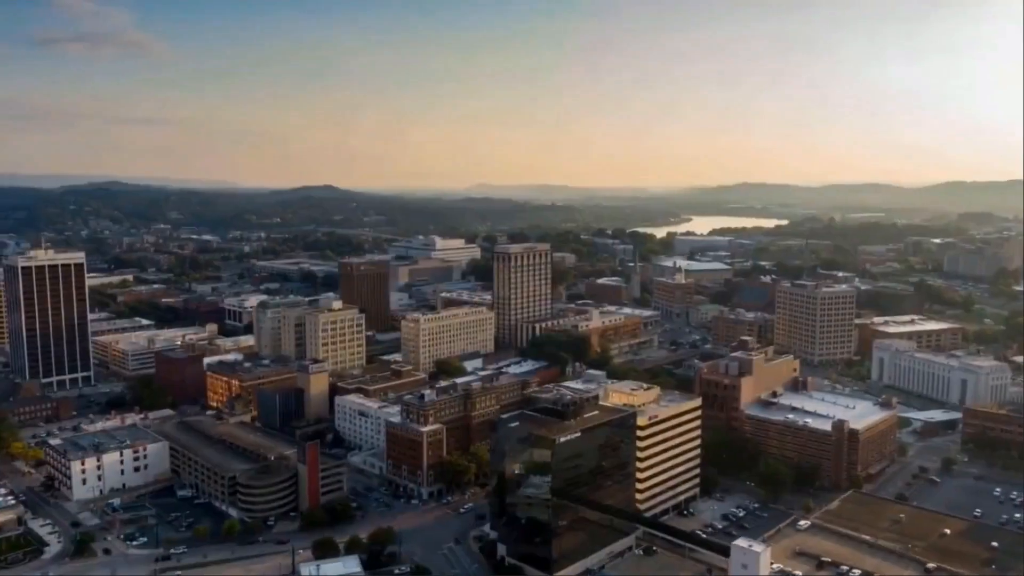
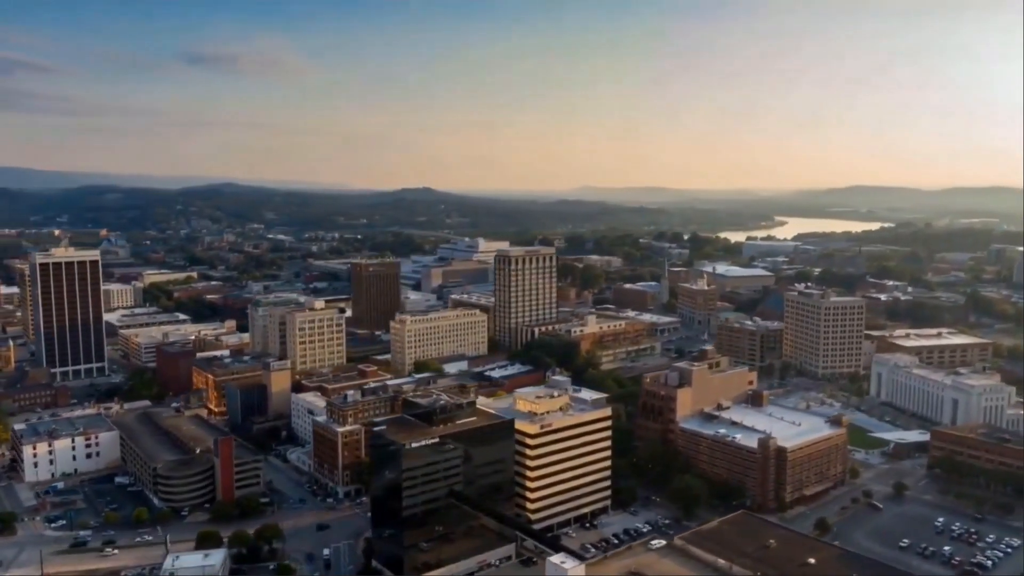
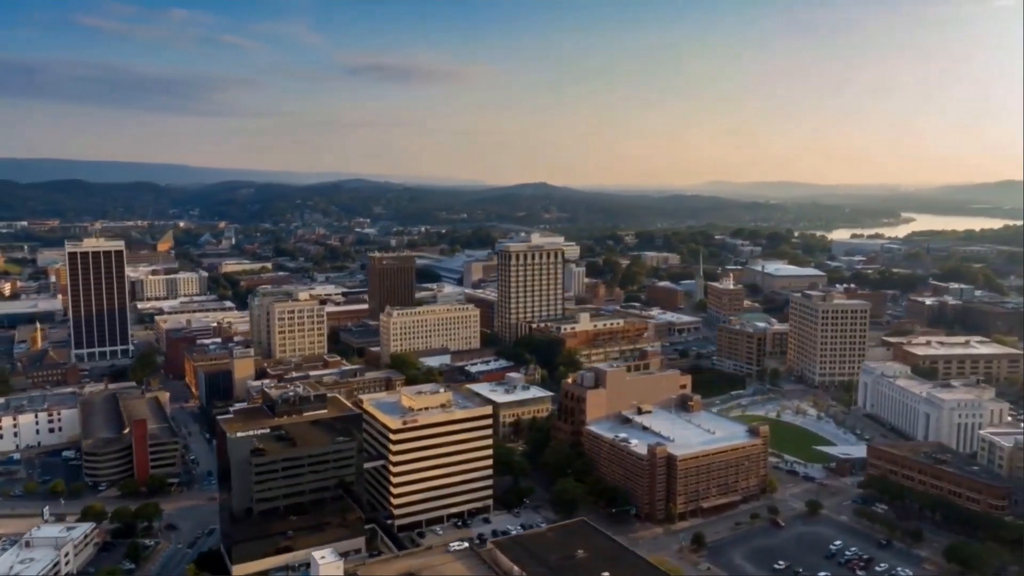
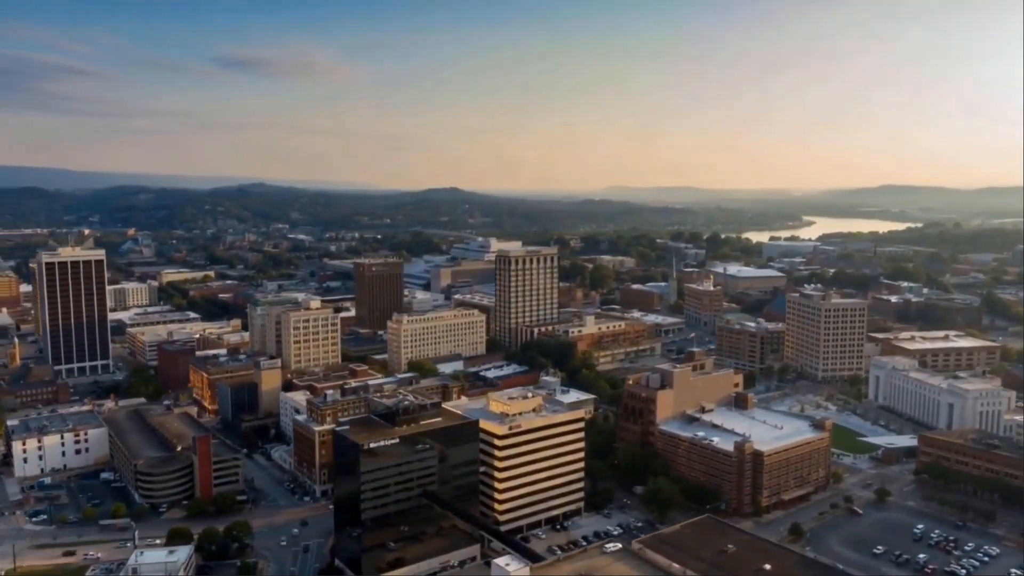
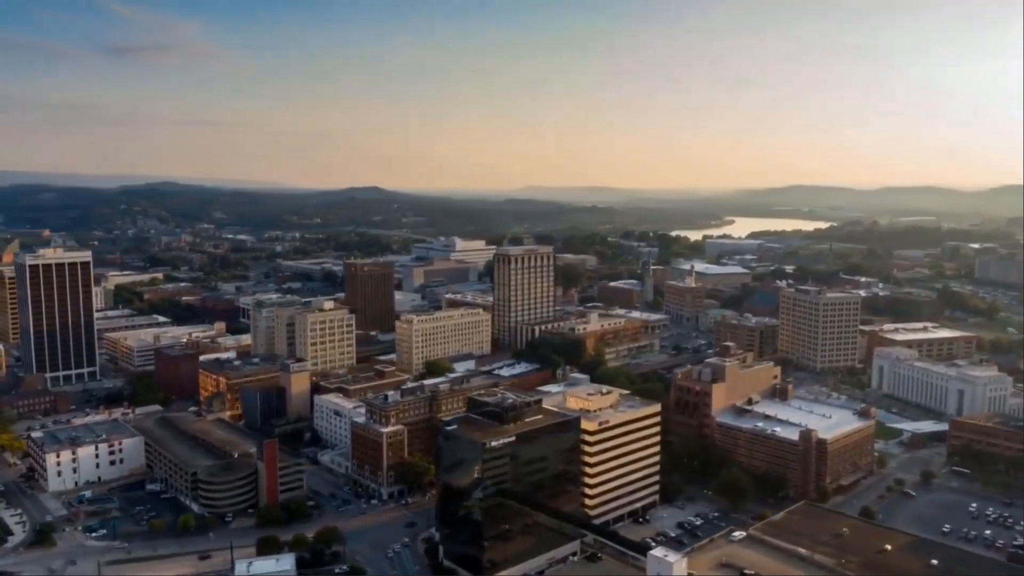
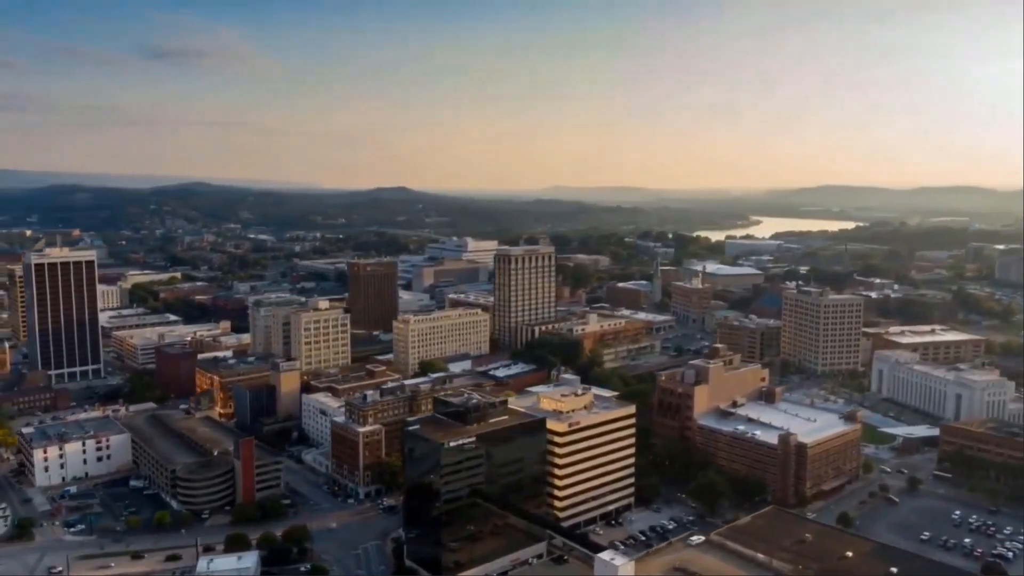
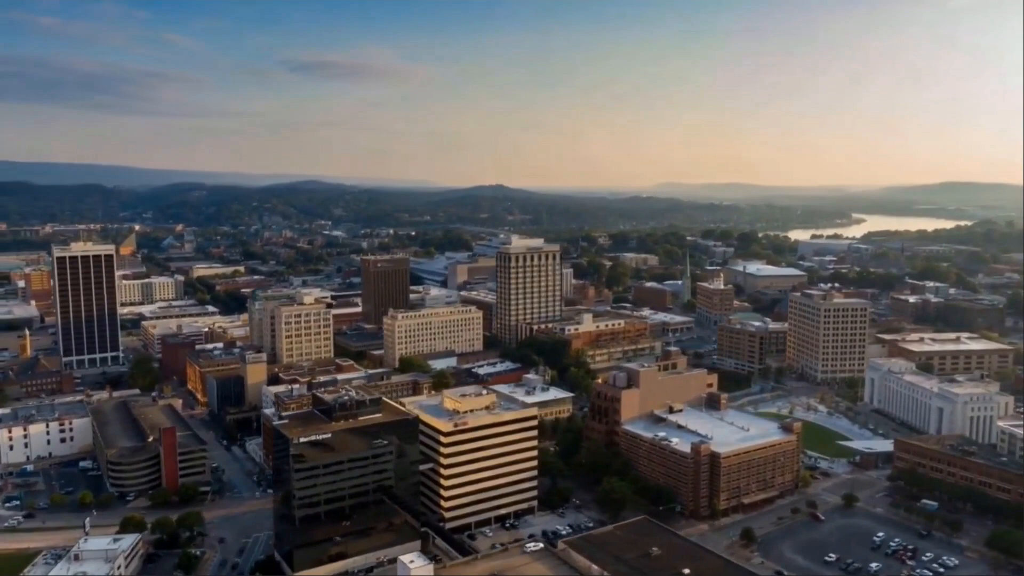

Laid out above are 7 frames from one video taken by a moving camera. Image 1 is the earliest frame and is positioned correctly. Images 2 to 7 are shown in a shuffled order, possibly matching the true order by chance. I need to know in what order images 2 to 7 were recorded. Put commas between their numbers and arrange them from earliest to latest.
5, 6, 2, 4, 7, 3
